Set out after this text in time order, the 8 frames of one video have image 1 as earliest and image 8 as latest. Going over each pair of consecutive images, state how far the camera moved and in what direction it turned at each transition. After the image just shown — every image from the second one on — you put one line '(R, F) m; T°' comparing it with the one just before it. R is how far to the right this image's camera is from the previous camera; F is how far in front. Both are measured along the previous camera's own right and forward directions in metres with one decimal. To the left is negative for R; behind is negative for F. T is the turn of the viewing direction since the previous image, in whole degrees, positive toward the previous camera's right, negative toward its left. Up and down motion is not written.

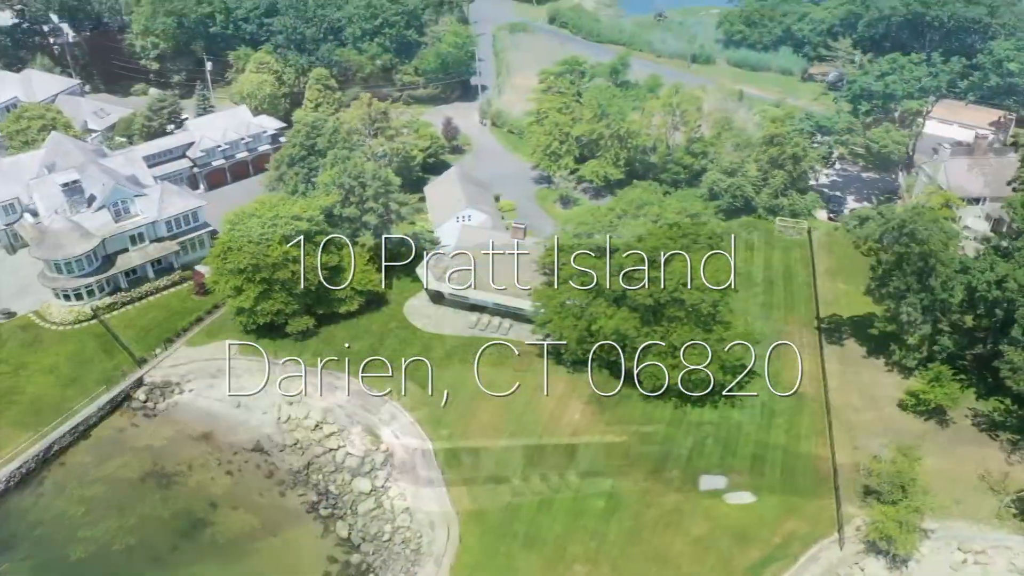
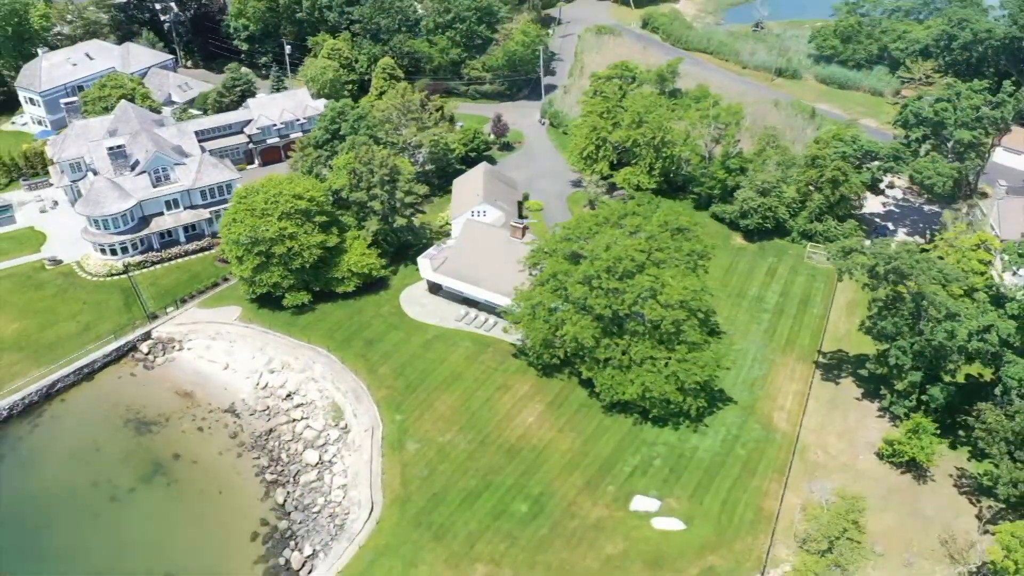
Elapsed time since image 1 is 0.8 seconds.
(+8.7, +0.5) m; -9°
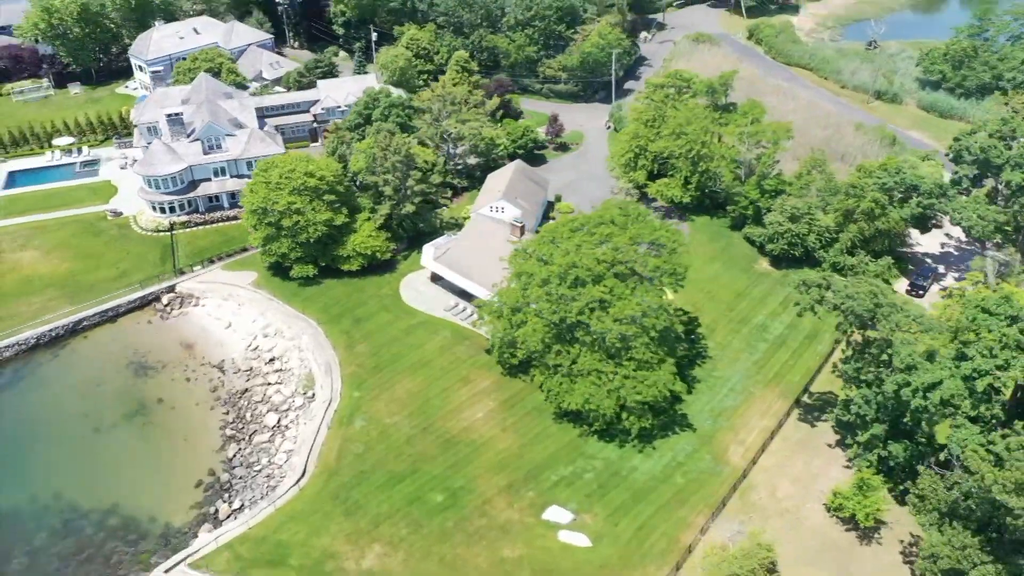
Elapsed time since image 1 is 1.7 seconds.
(+9.7, +0.6) m; -10°
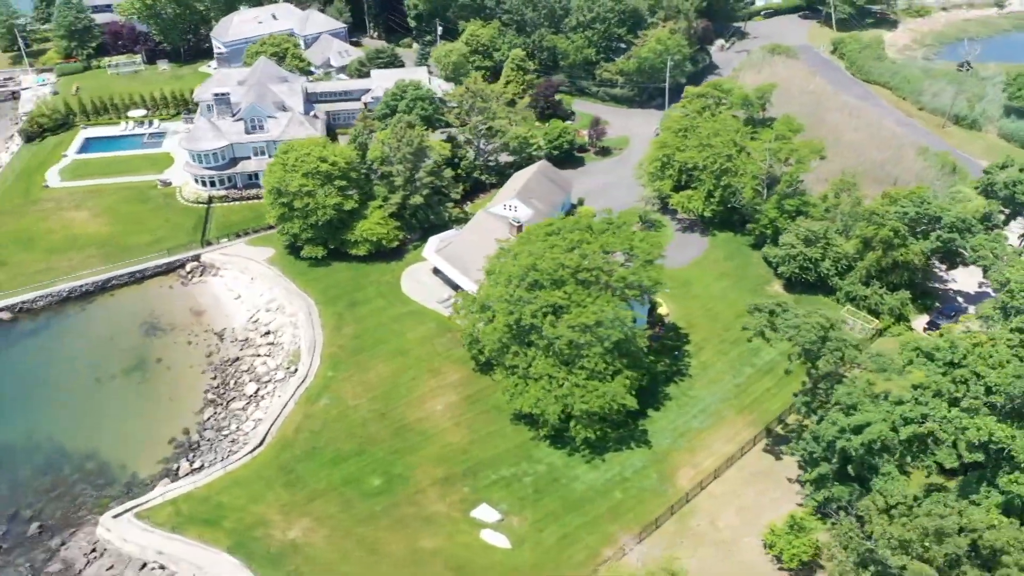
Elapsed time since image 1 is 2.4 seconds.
(+7.7, +0.3) m; -8°
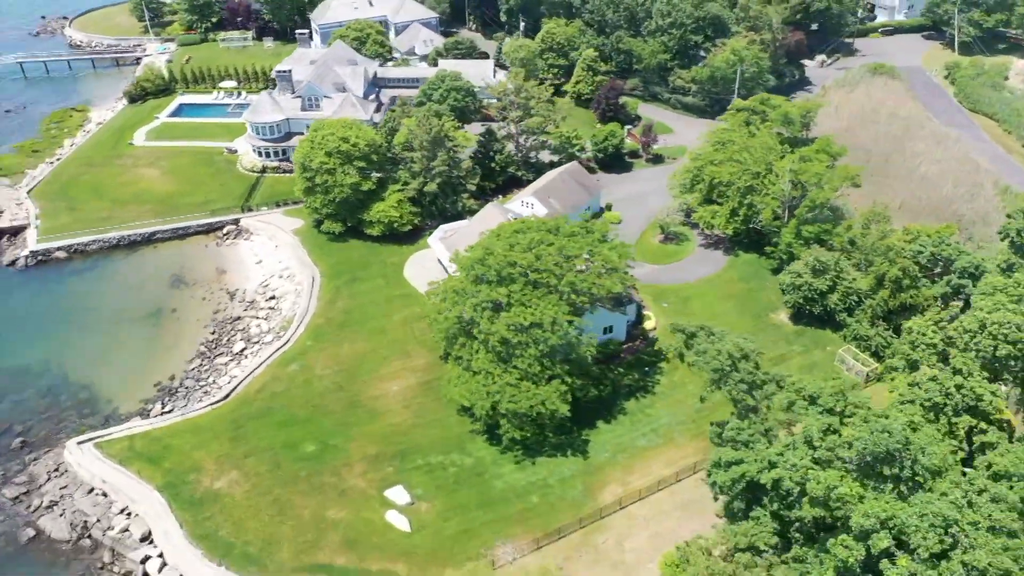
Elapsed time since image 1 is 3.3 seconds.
(+9.8, +0.7) m; -10°
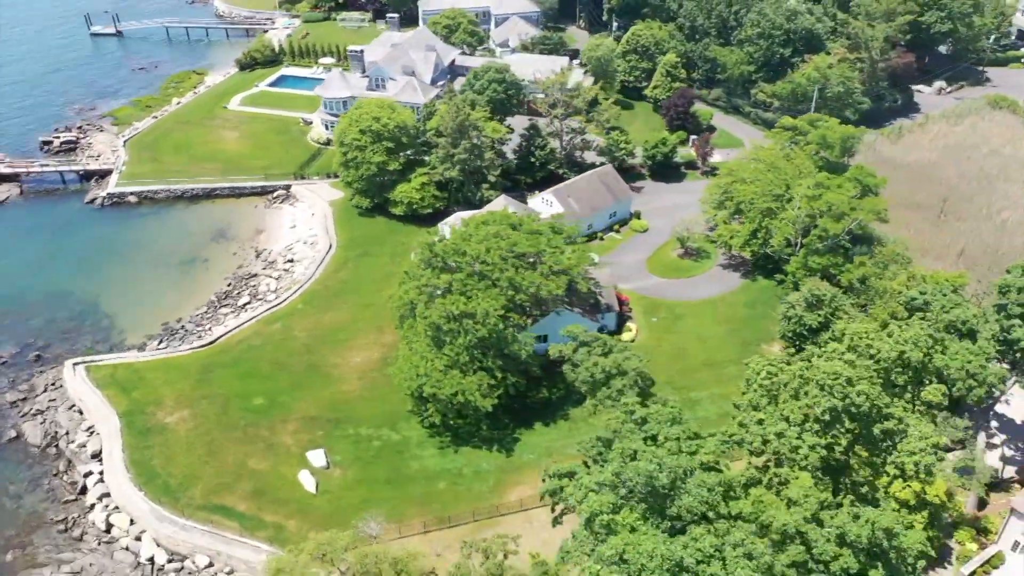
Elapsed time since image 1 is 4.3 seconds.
(+10.8, +0.9) m; -11°
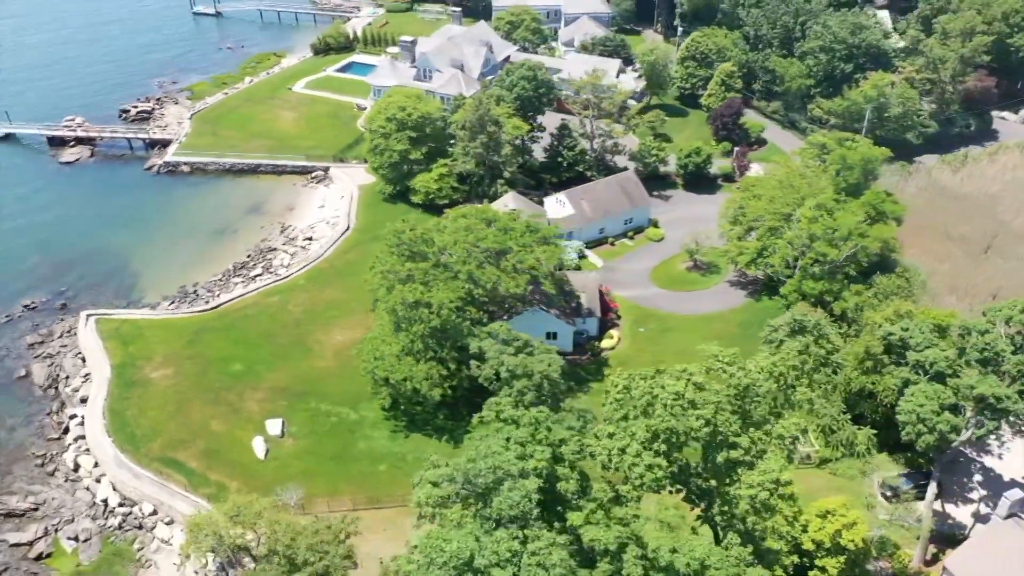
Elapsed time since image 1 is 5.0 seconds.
(+7.6, +0.3) m; -8°
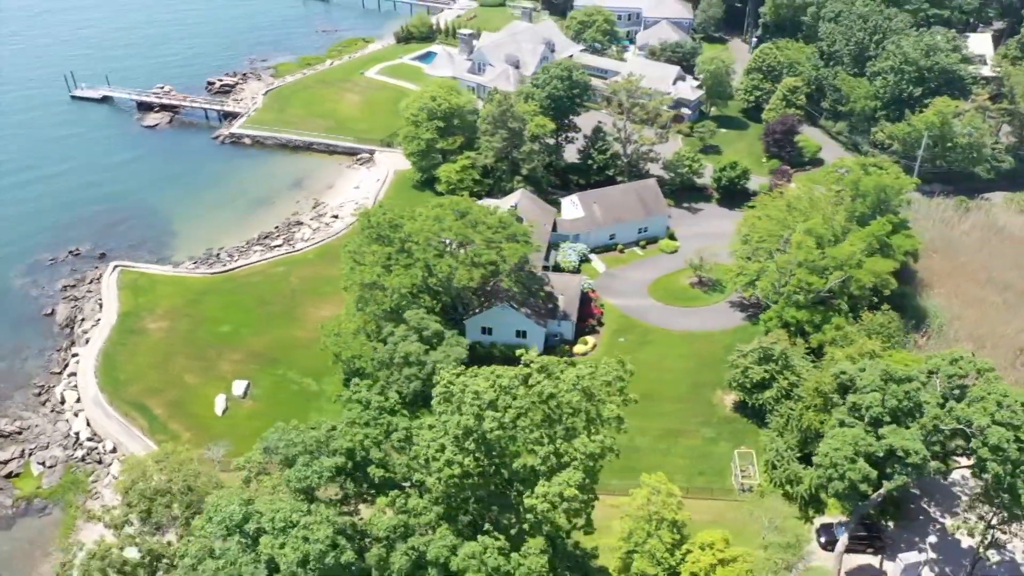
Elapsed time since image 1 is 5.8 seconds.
(+8.6, +0.5) m; -9°
